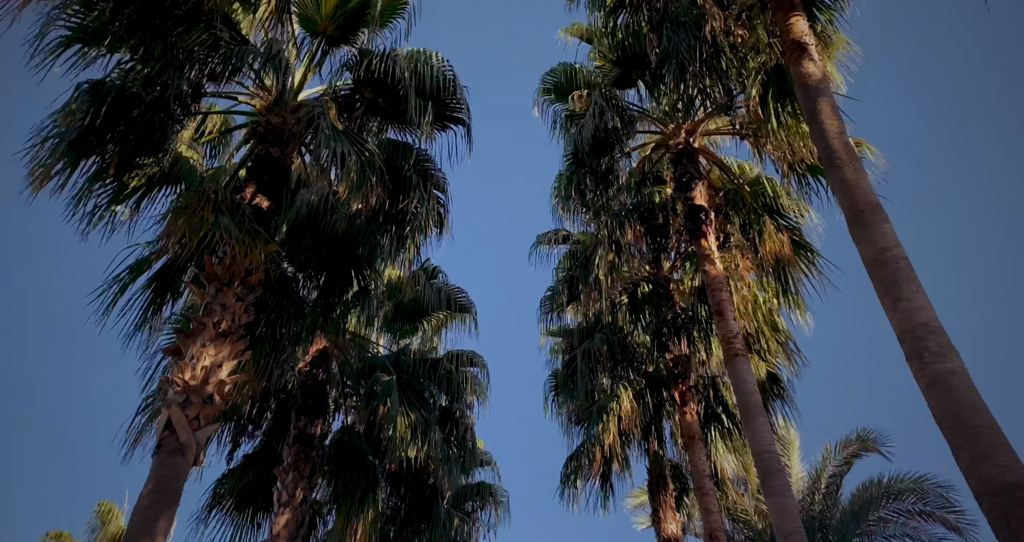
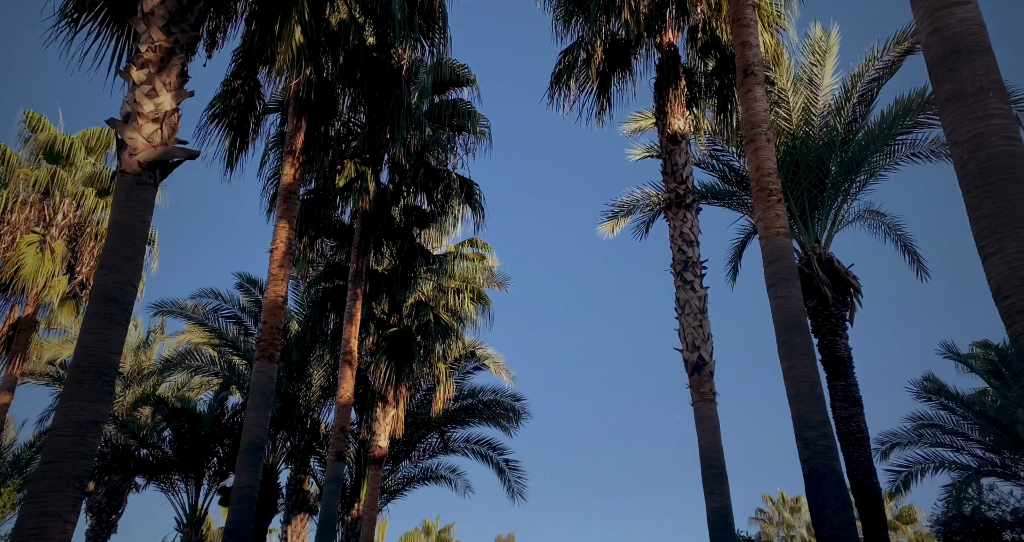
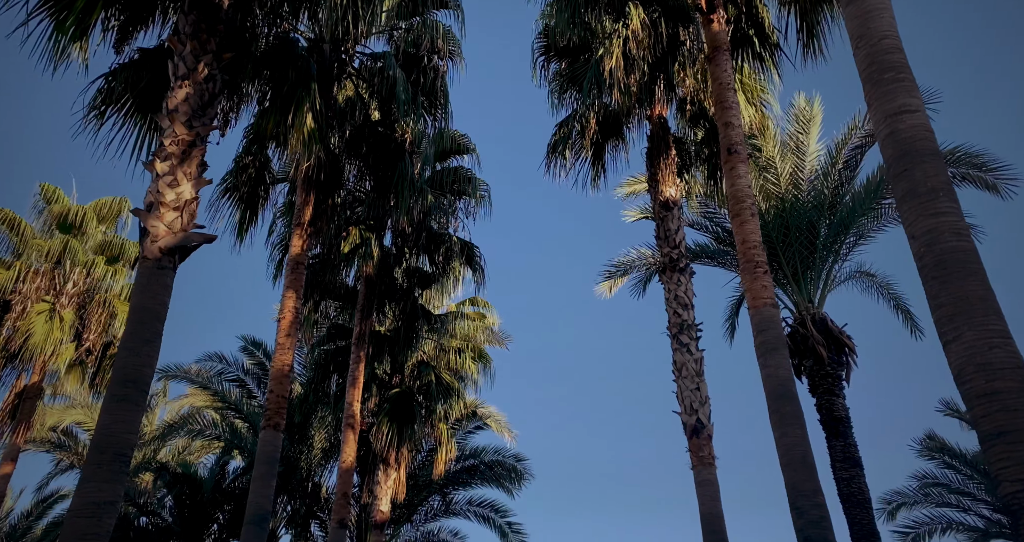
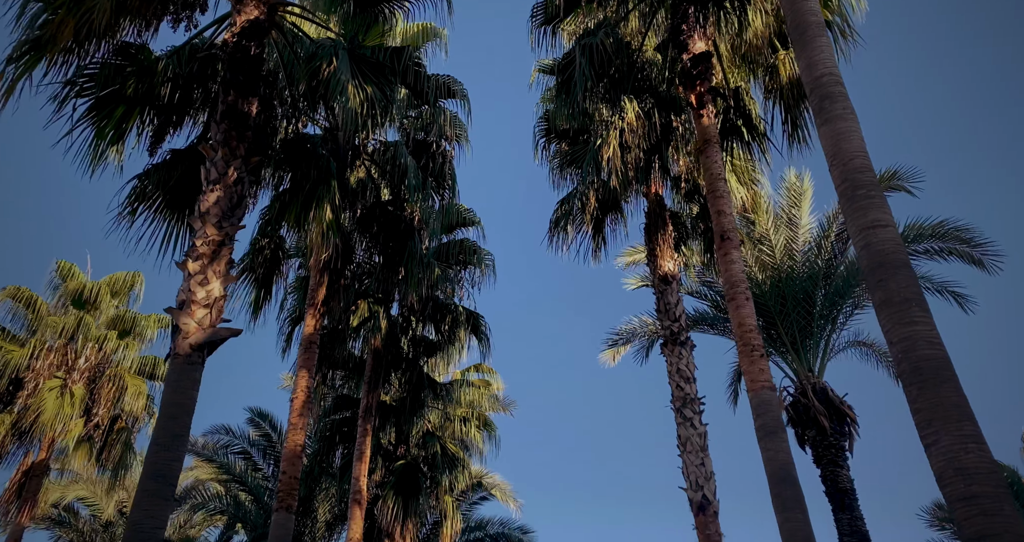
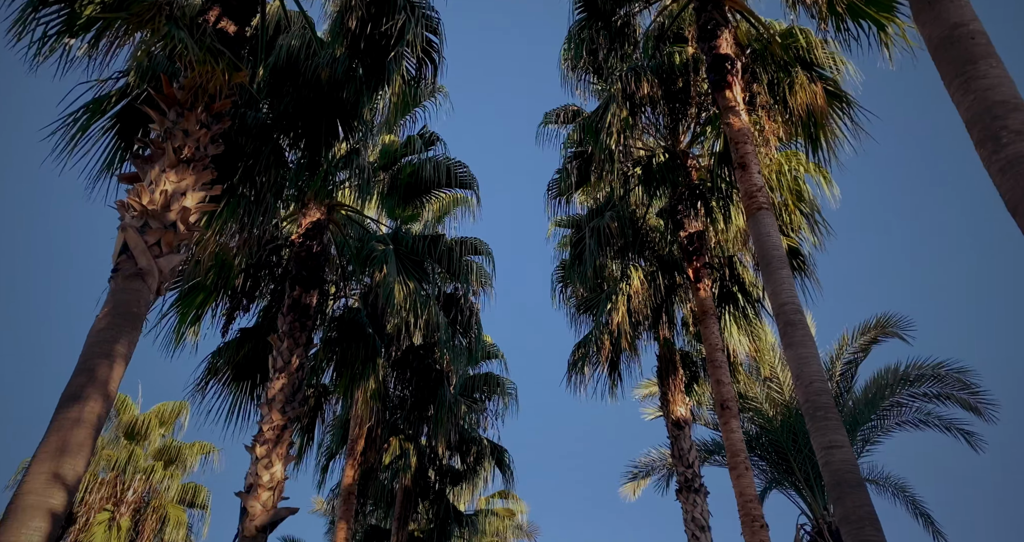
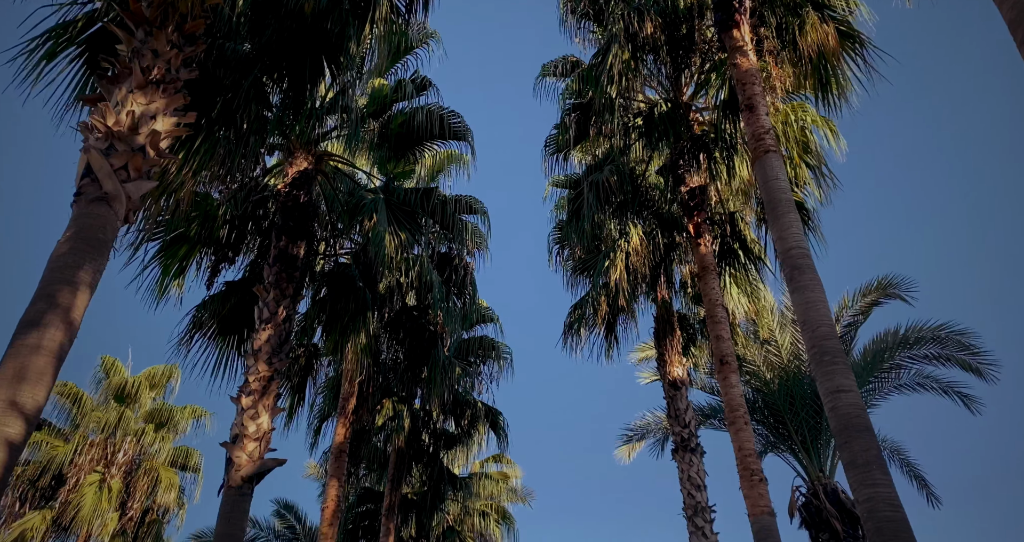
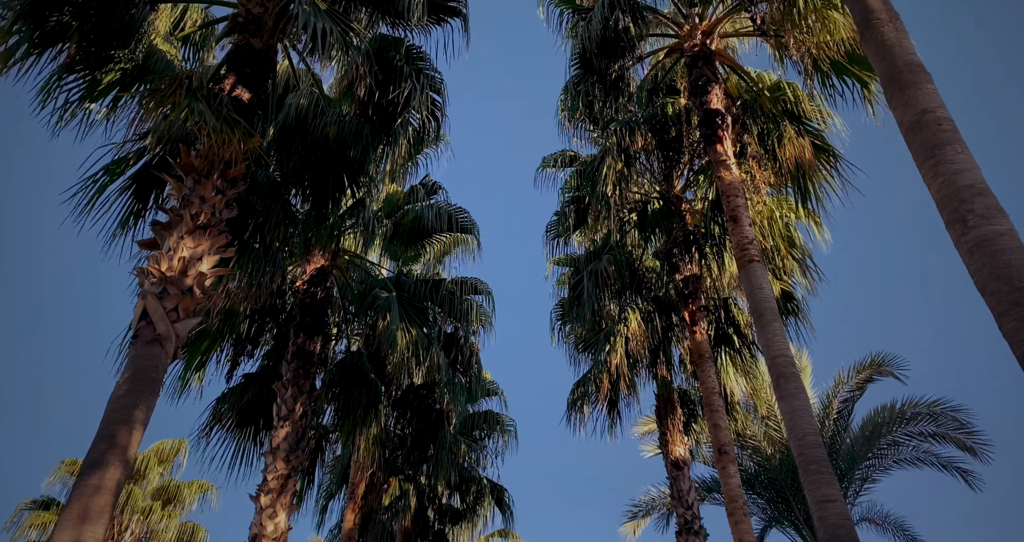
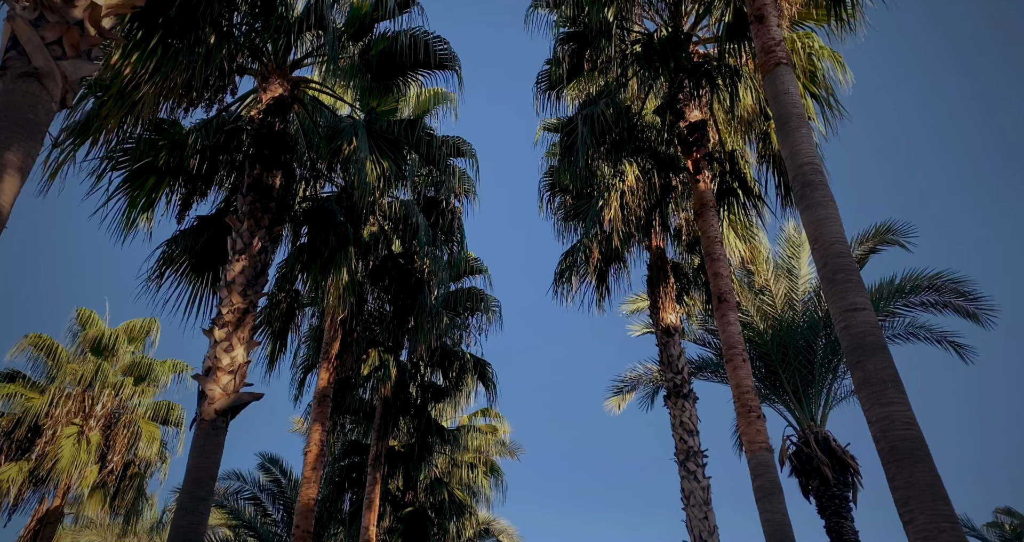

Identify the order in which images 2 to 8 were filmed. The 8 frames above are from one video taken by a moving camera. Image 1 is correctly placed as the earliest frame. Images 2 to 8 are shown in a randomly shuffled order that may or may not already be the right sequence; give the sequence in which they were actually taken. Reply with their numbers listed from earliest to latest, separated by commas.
7, 5, 6, 8, 4, 3, 2
